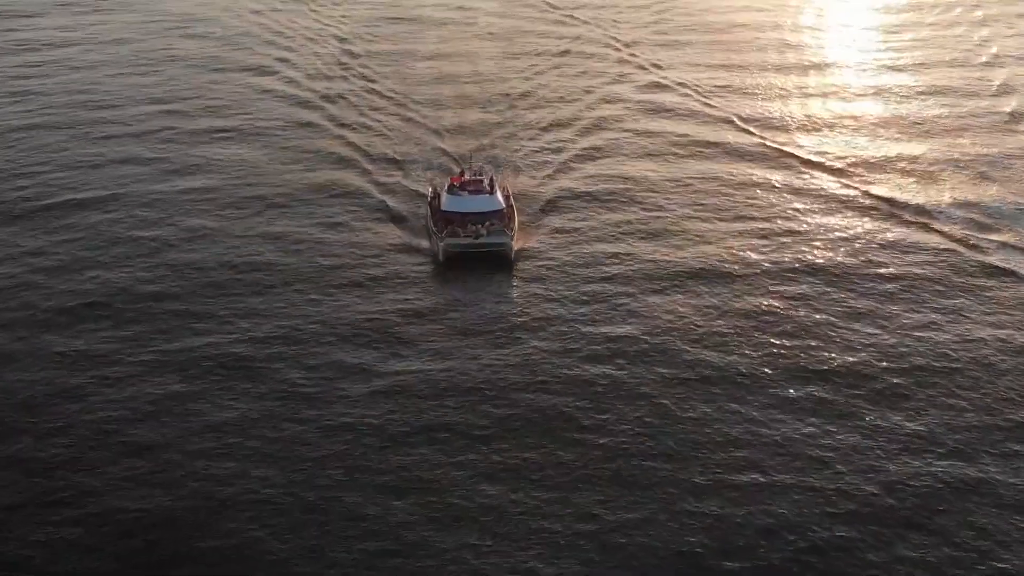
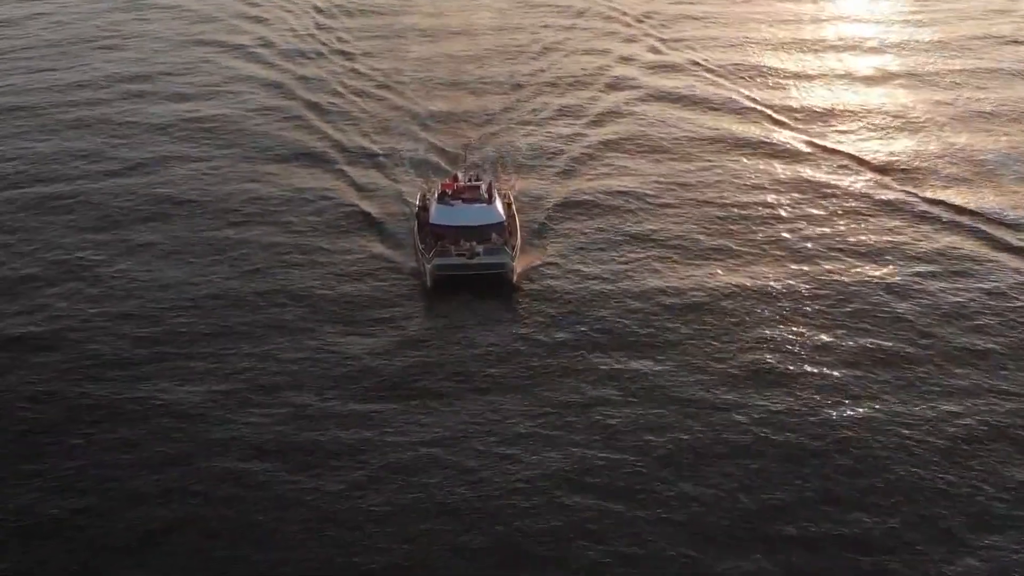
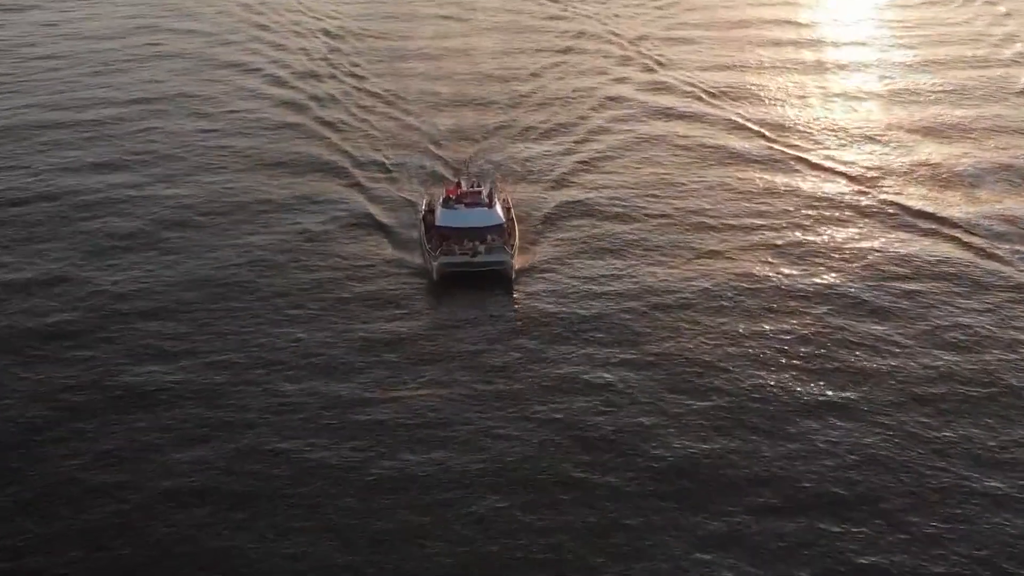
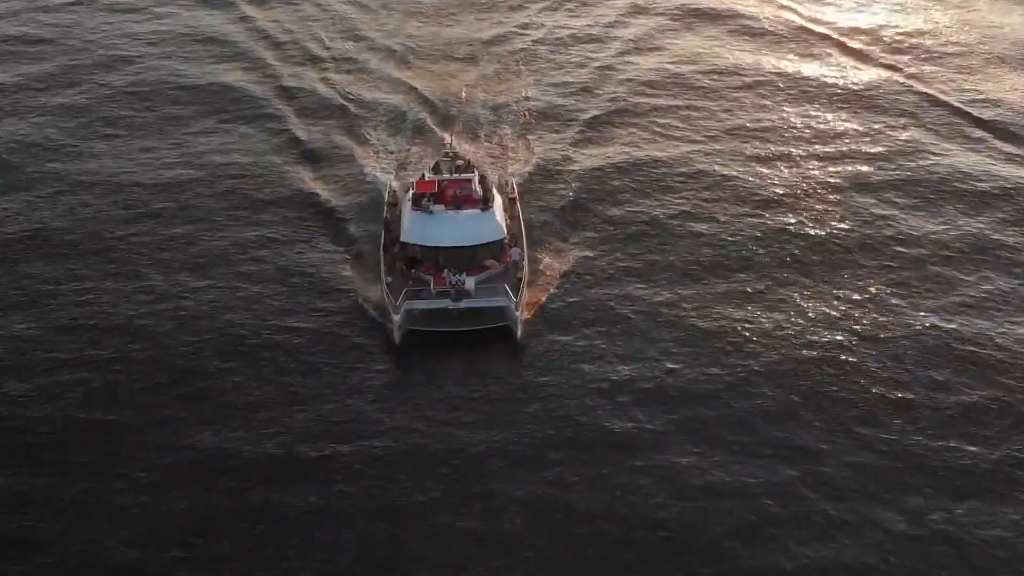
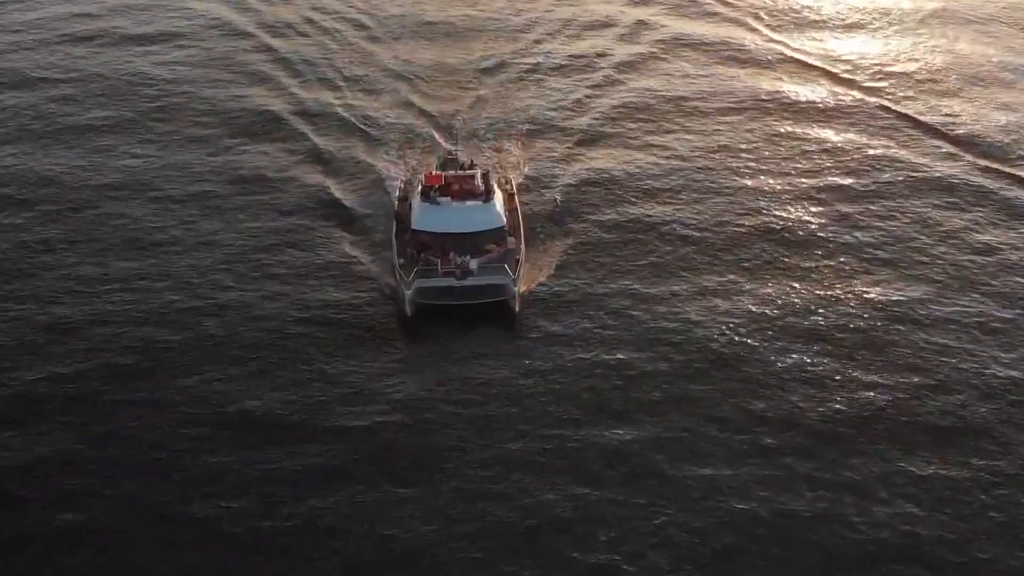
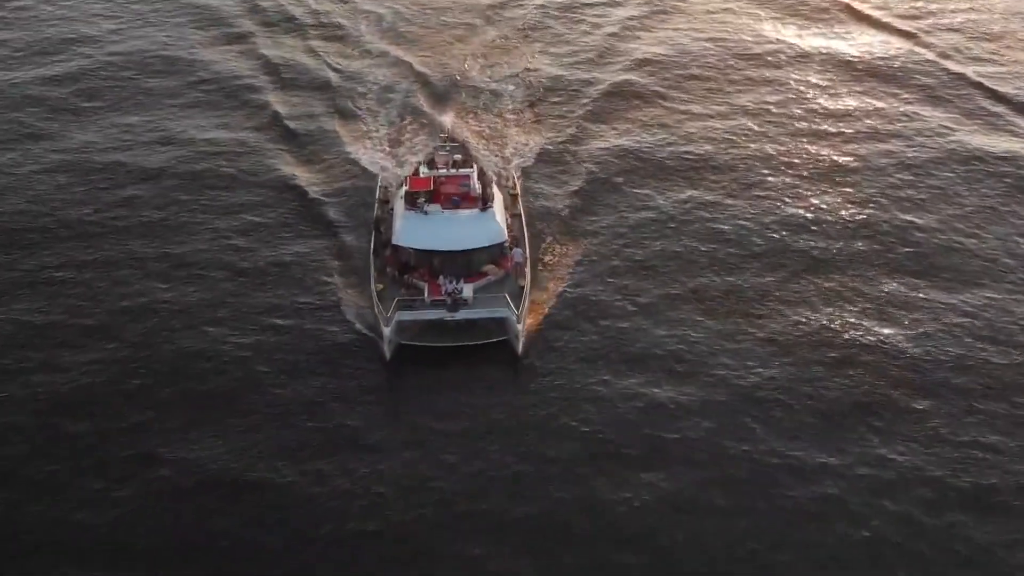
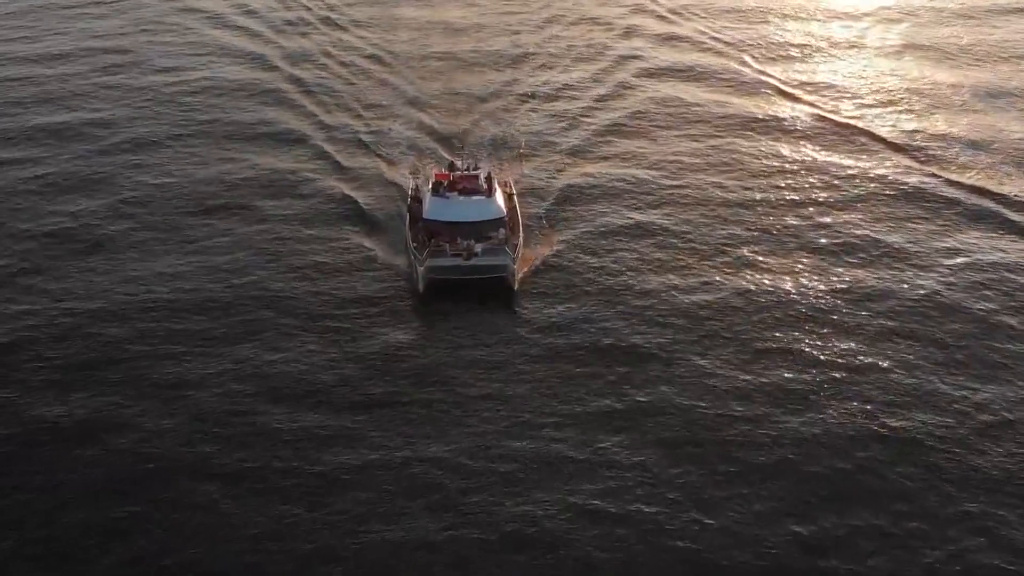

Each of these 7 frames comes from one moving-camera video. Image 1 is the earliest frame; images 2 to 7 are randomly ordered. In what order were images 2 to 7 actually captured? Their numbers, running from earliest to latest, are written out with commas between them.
3, 2, 7, 5, 4, 6
